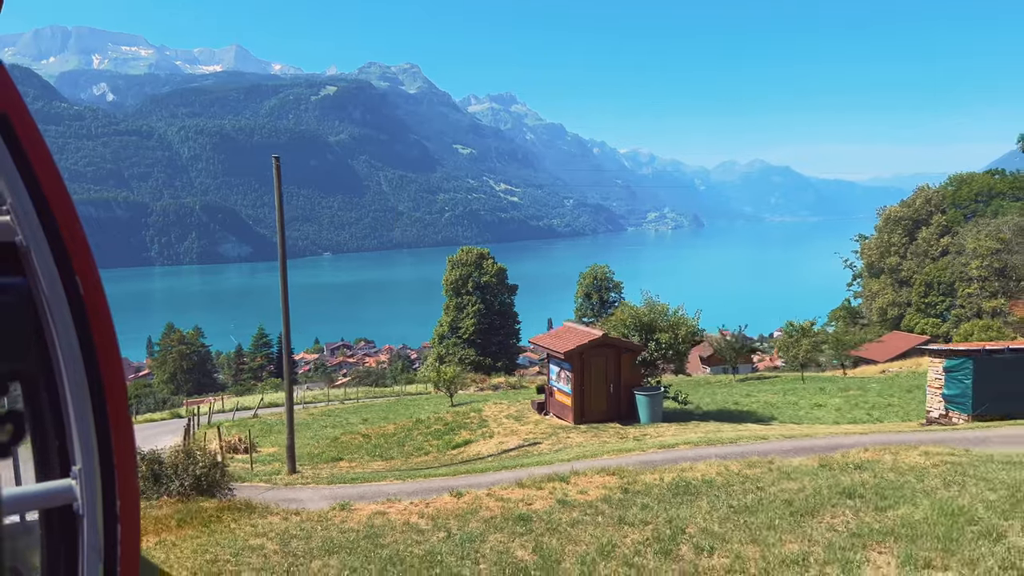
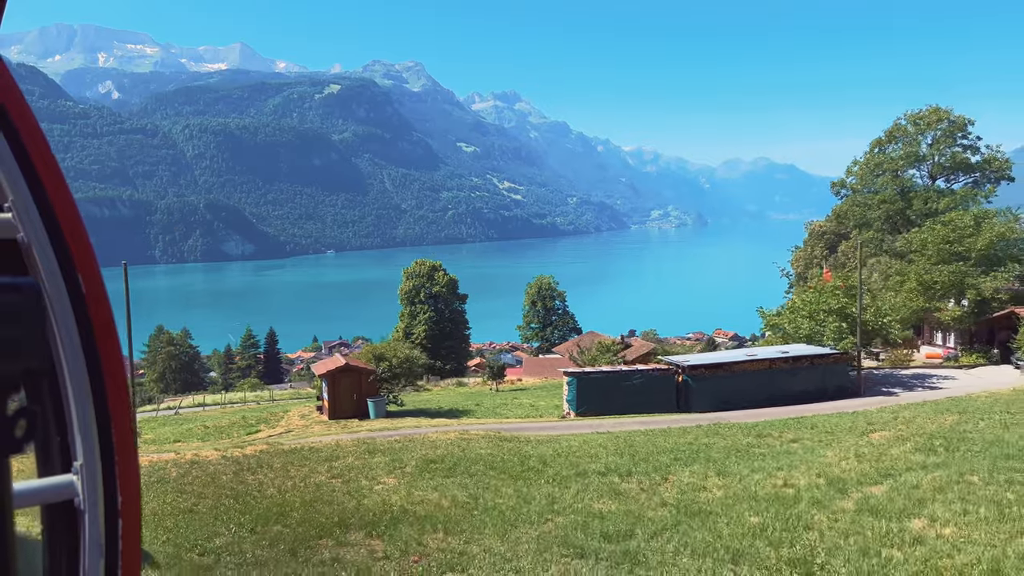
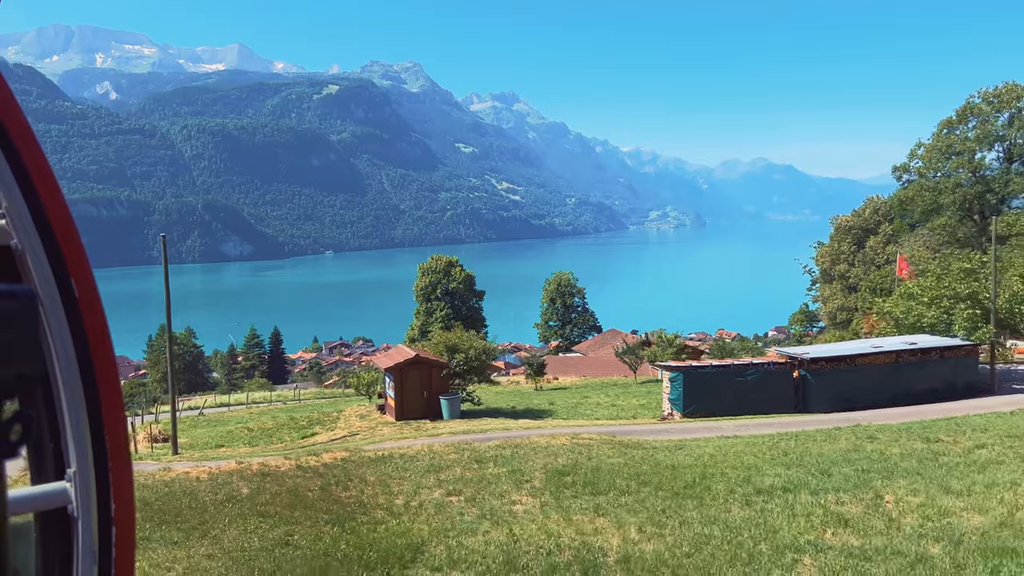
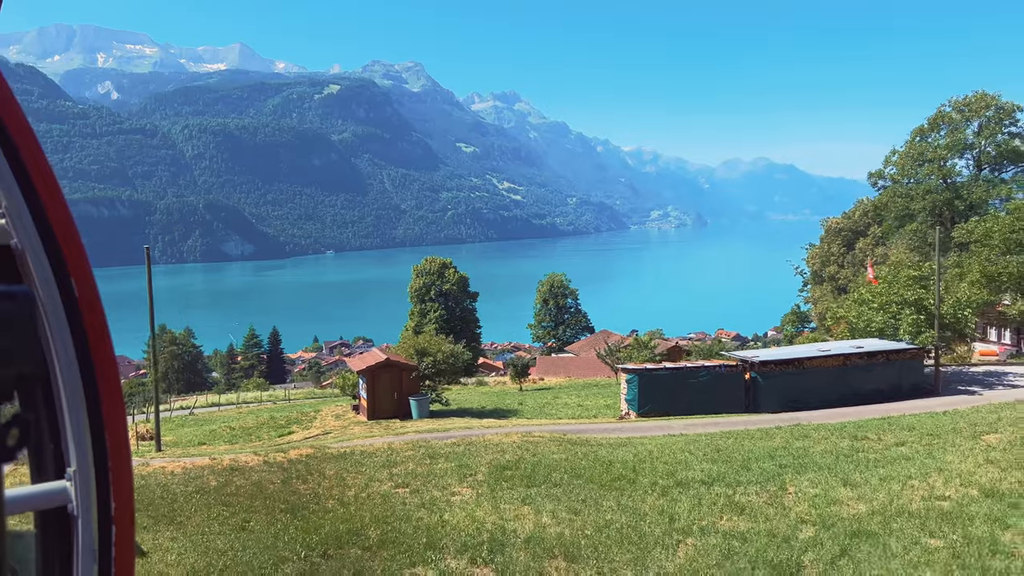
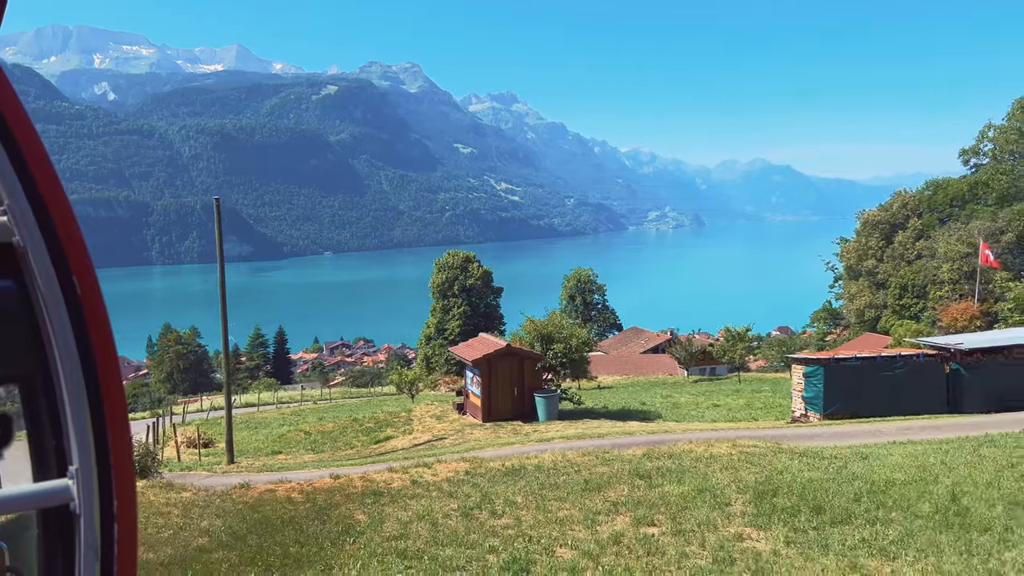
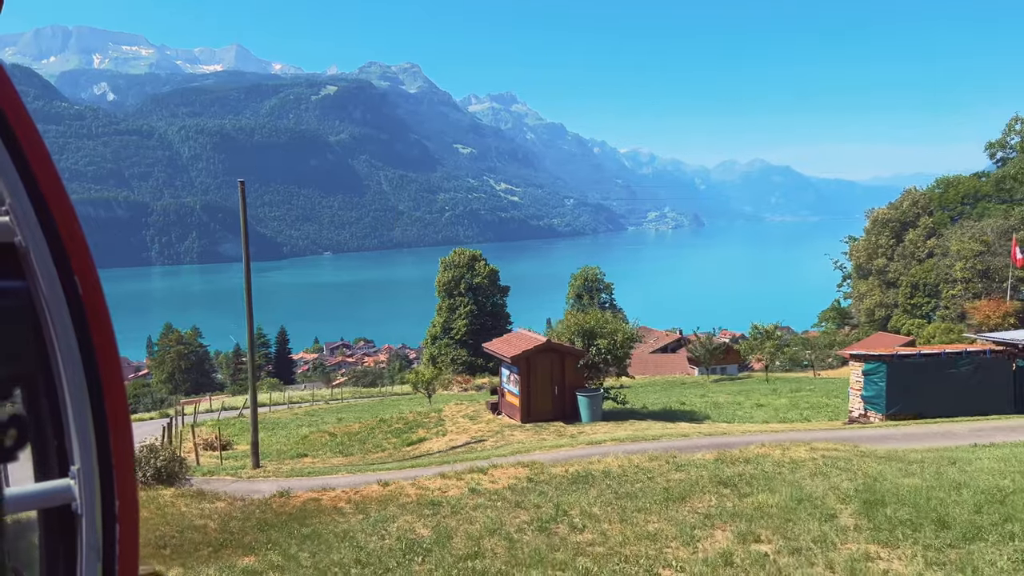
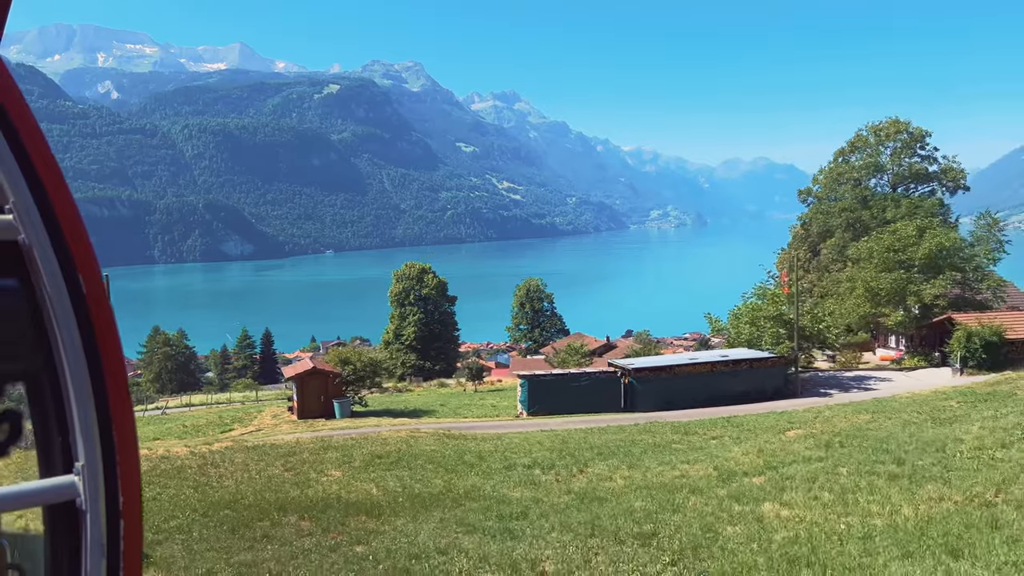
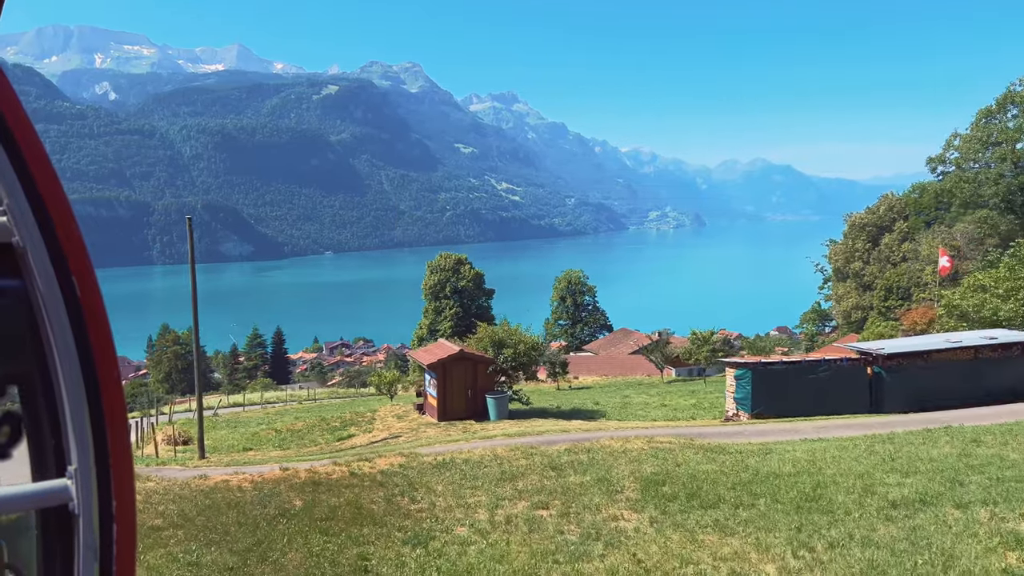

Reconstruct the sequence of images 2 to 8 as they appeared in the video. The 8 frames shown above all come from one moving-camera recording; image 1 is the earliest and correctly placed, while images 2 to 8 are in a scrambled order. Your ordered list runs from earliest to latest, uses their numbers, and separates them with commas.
6, 5, 8, 3, 4, 2, 7
